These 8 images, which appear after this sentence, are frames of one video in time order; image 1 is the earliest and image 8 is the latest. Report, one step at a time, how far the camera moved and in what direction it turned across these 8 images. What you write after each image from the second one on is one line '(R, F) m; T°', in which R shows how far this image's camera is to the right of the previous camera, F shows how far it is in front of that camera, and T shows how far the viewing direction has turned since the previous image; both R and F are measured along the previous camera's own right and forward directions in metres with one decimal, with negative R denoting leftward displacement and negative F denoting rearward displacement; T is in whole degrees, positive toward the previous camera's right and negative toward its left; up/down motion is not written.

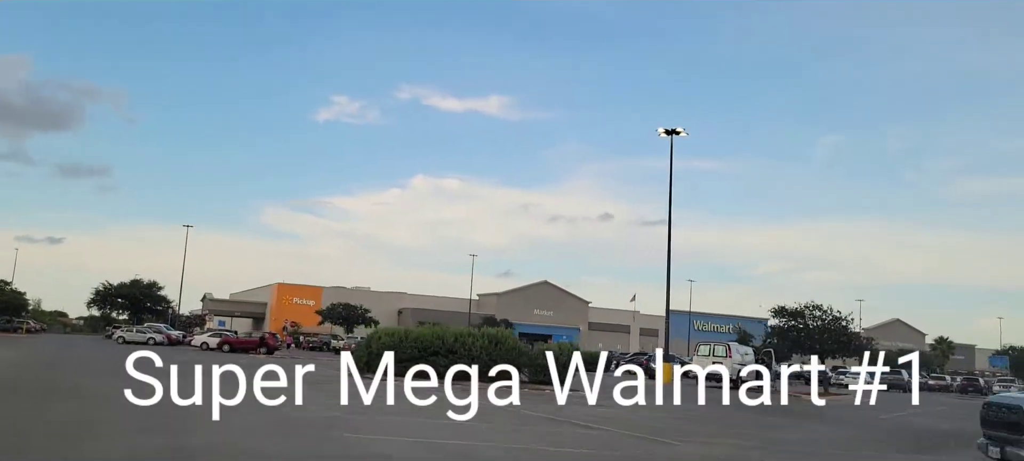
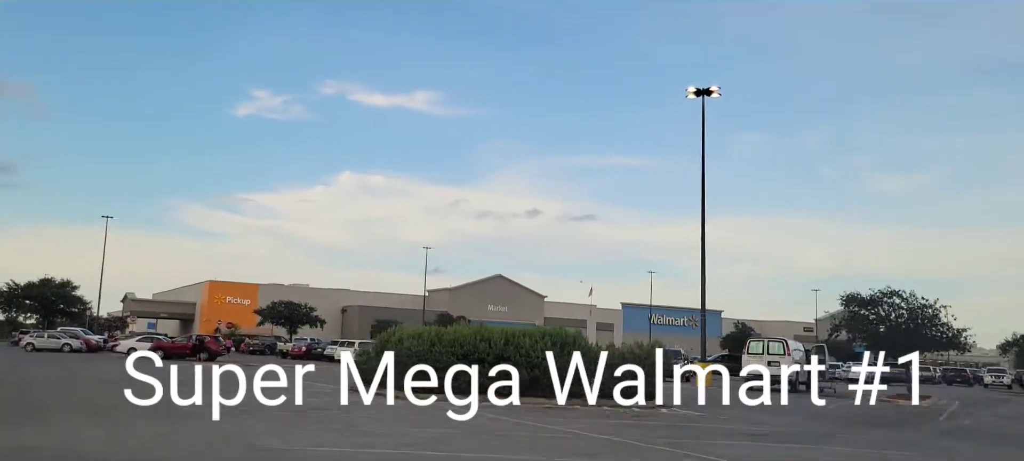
(-2.6, +5.7) m; +5°
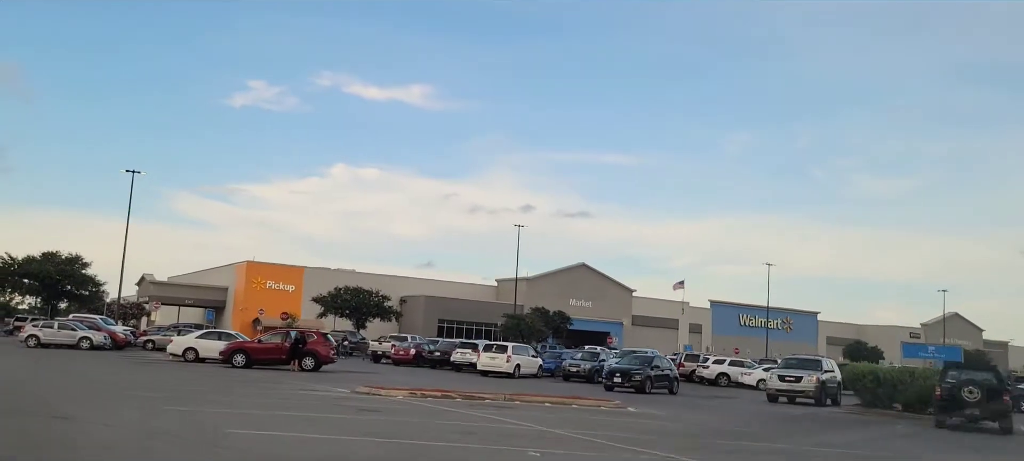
(-8.9, +14.7) m; 0°
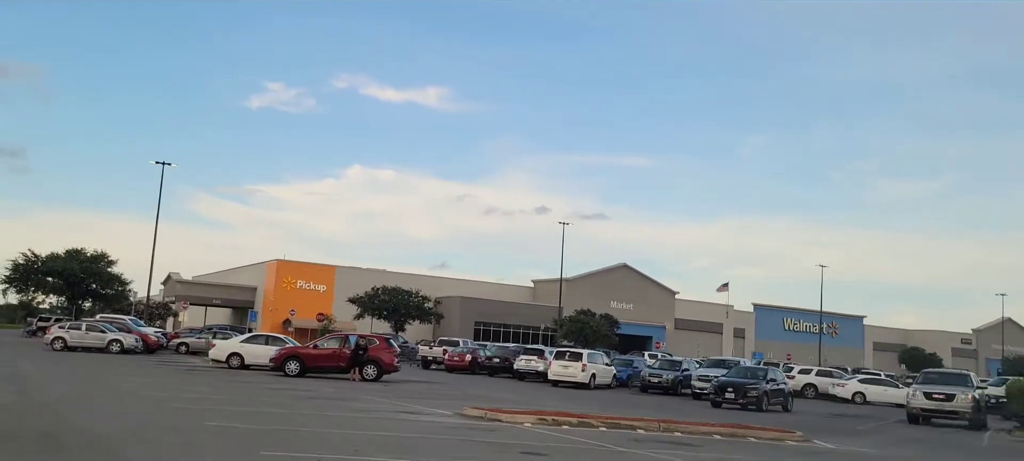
(-2.1, +3.3) m; -1°
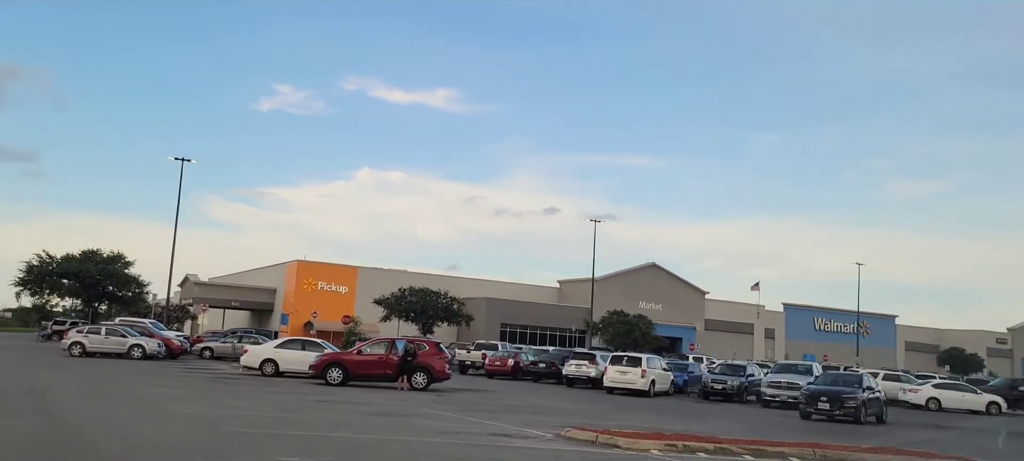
(-1.4, +2.2) m; -1°
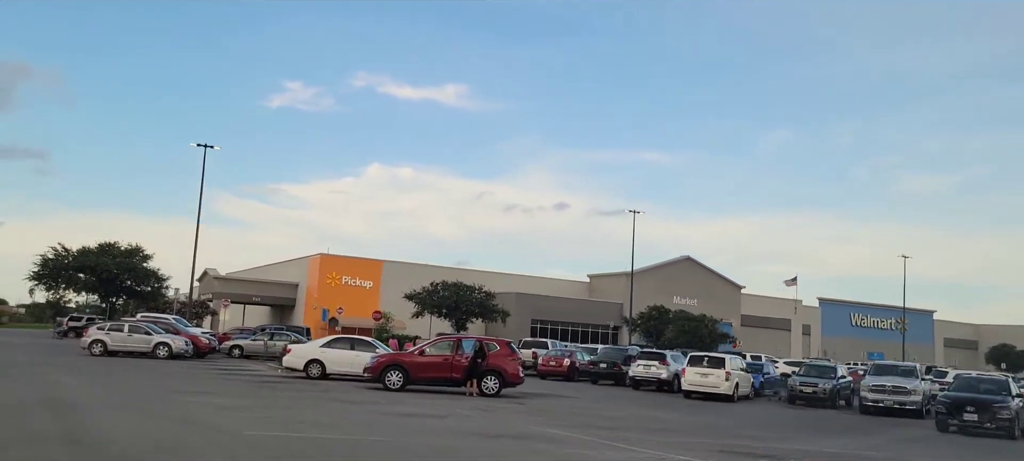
(-1.7, +2.7) m; -1°
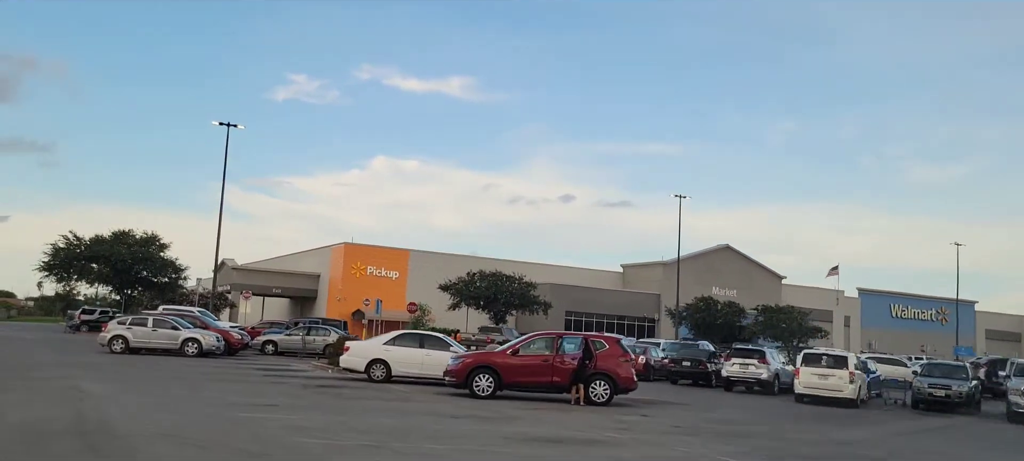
(-2.0, +3.3) m; 0°
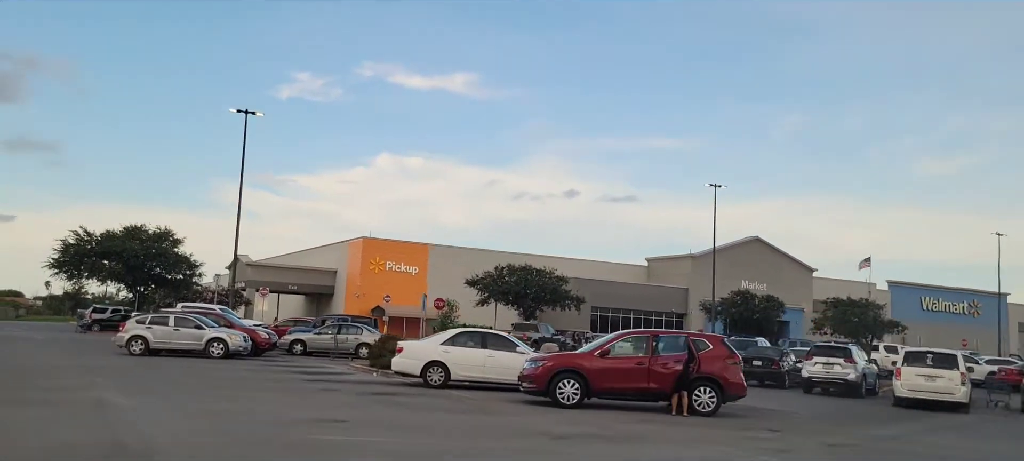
(-1.3, +2.2) m; 0°
